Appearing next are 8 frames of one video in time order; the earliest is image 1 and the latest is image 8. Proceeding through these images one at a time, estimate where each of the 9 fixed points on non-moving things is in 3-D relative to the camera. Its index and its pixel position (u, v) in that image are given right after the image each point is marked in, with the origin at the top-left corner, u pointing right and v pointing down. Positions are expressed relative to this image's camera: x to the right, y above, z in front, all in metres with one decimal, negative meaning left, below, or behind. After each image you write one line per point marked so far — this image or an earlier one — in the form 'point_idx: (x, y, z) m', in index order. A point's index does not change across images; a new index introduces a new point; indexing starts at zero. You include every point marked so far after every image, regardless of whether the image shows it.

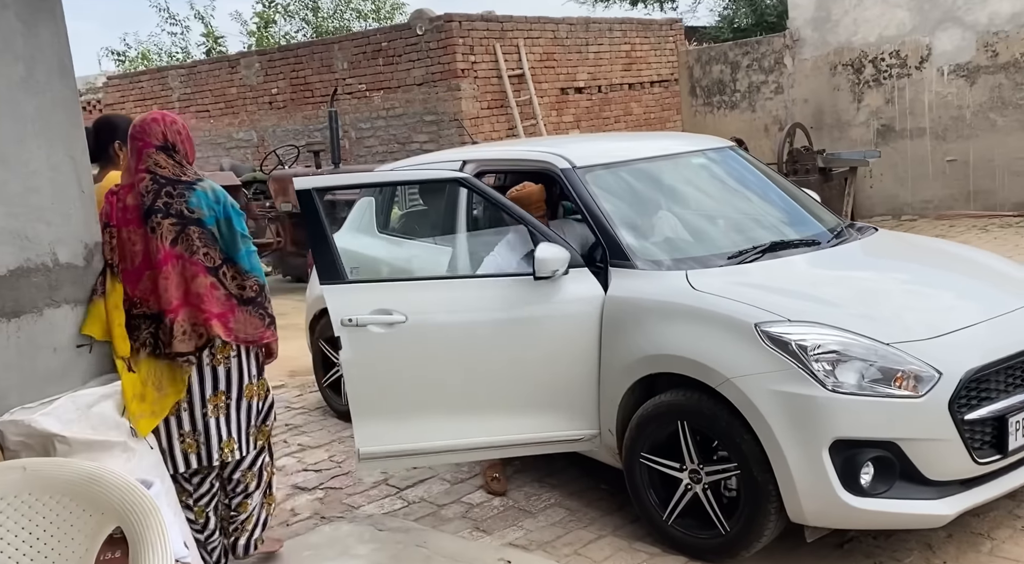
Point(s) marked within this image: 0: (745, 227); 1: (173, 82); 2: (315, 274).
0: (+1.1, +0.2, +4.5) m
1: (-4.7, +2.8, +13.7) m
2: (-1.2, 0.0, +5.9) m
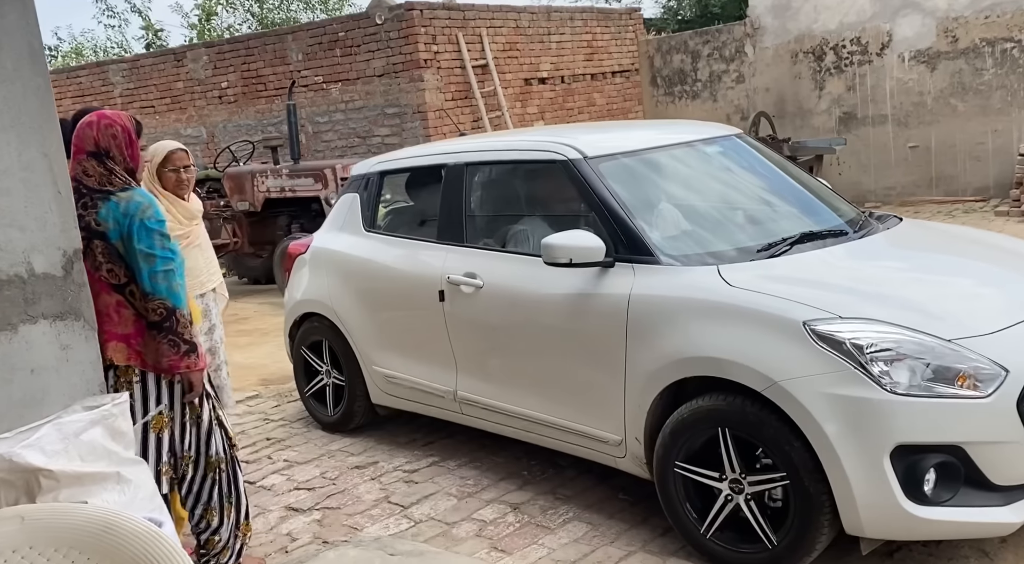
0: (+1.1, +0.3, +4.2) m
1: (-5.3, +2.8, +13.1) m
2: (-1.2, 0.0, +5.6) m
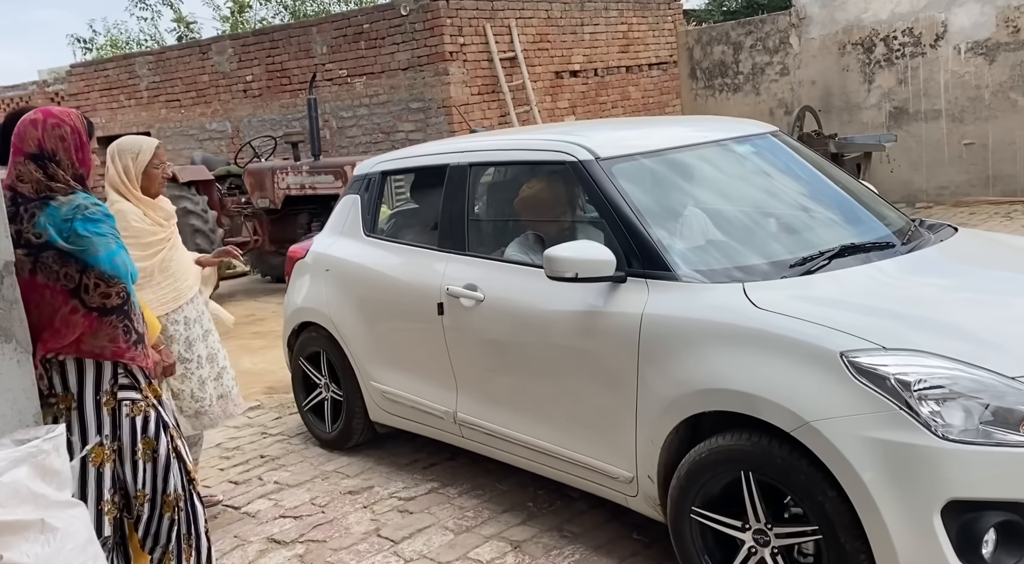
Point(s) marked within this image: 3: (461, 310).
0: (+1.1, +0.2, +3.8) m
1: (-4.9, +2.8, +12.9) m
2: (-1.2, 0.0, +5.2) m
3: (-0.2, -0.1, +4.1) m
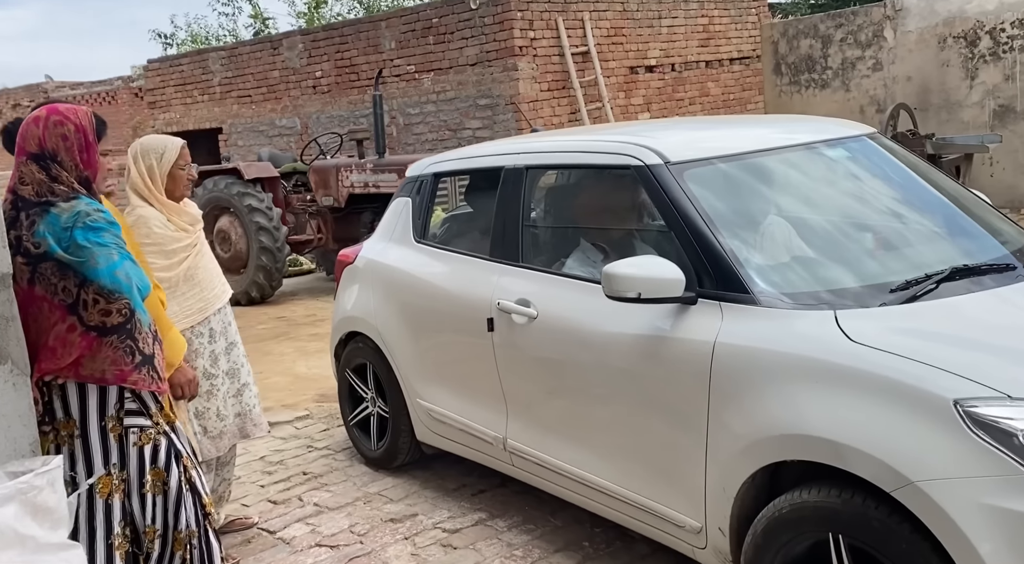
0: (+1.3, +0.1, +3.3) m
1: (-3.9, +2.8, +12.8) m
2: (-0.9, 0.0, +4.9) m
3: (0.0, -0.2, +3.7) m
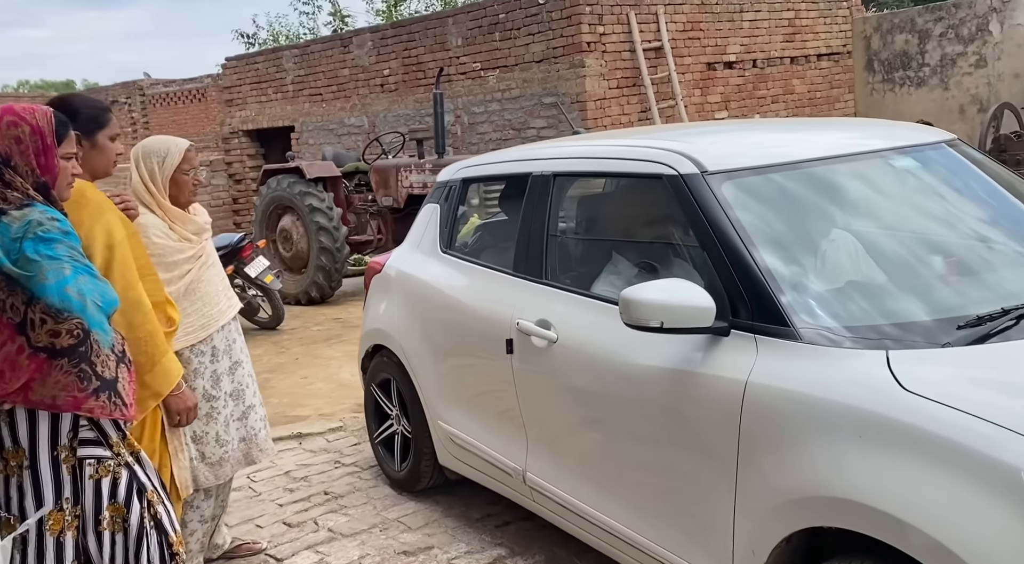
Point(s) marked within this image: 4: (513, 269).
0: (+1.3, 0.0, +2.8) m
1: (-2.9, +2.9, +12.8) m
2: (-0.7, -0.1, +4.6) m
3: (+0.1, -0.2, +3.4) m
4: (0.0, 0.0, +3.7) m
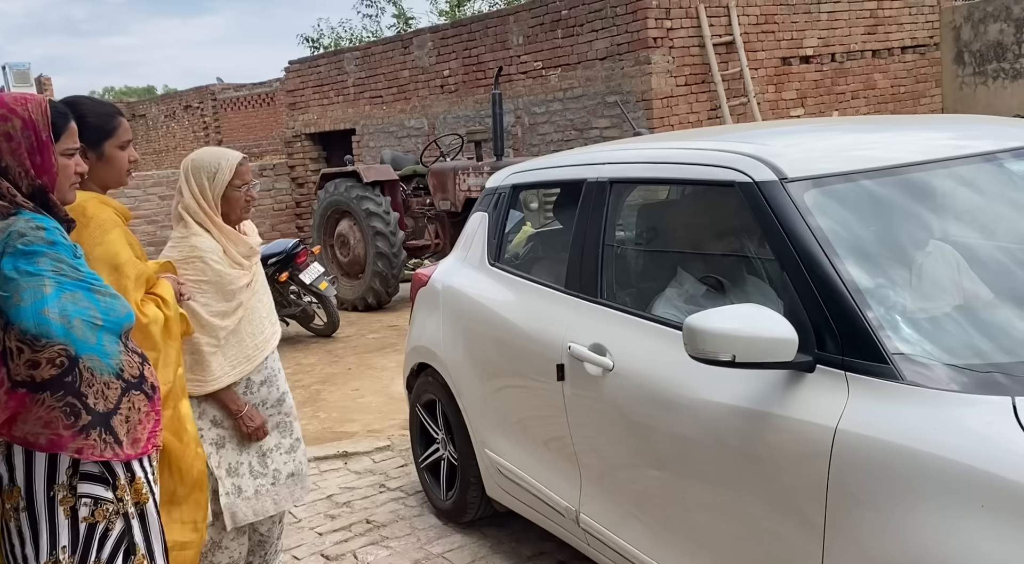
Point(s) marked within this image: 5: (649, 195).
0: (+1.5, 0.0, +2.4) m
1: (-2.1, +2.8, +12.6) m
2: (-0.4, -0.1, +4.3) m
3: (+0.2, -0.3, +3.0) m
4: (+0.2, 0.0, +3.4) m
5: (+0.4, +0.3, +3.1) m
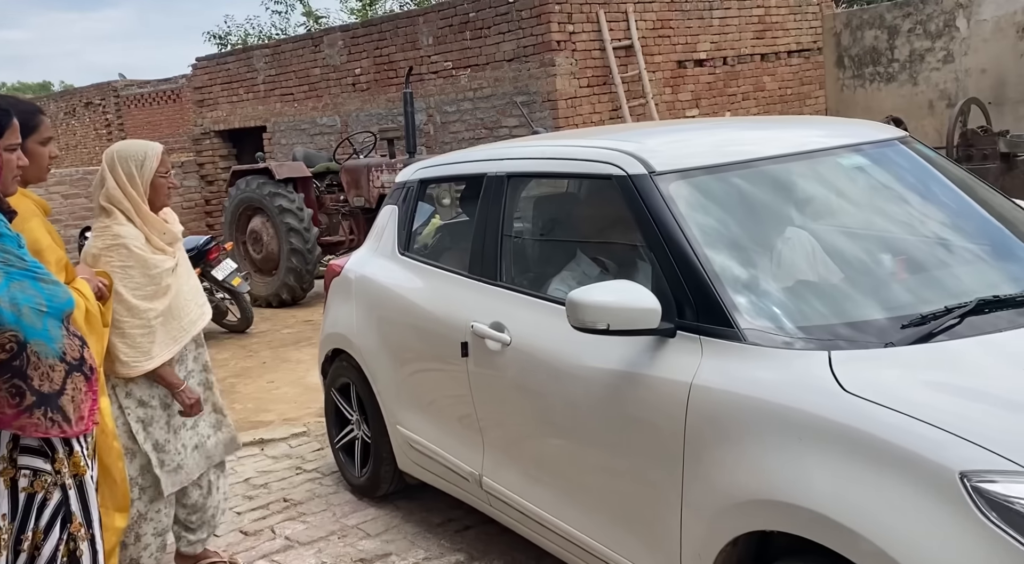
0: (+1.2, 0.0, +2.8) m
1: (-3.3, +2.8, +12.7) m
2: (-0.9, -0.1, +4.6) m
3: (-0.1, -0.3, +3.3) m
4: (-0.2, 0.0, +3.7) m
5: (+0.1, +0.3, +3.4) m
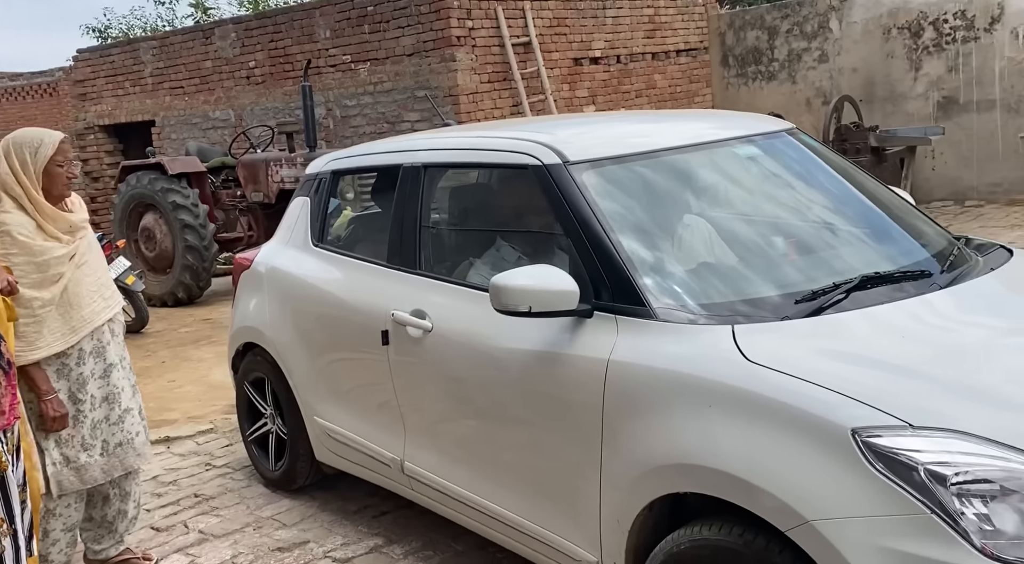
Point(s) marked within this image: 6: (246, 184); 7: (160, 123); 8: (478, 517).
0: (+1.0, +0.1, +3.0) m
1: (-4.6, +2.9, +12.3) m
2: (-1.3, -0.1, +4.6) m
3: (-0.4, -0.2, +3.4) m
4: (-0.5, +0.1, +3.7) m
5: (-0.2, +0.4, +3.5) m
6: (-2.5, +0.9, +9.1) m
7: (-4.5, +2.0, +12.5) m
8: (-0.1, -0.8, +3.2) m
